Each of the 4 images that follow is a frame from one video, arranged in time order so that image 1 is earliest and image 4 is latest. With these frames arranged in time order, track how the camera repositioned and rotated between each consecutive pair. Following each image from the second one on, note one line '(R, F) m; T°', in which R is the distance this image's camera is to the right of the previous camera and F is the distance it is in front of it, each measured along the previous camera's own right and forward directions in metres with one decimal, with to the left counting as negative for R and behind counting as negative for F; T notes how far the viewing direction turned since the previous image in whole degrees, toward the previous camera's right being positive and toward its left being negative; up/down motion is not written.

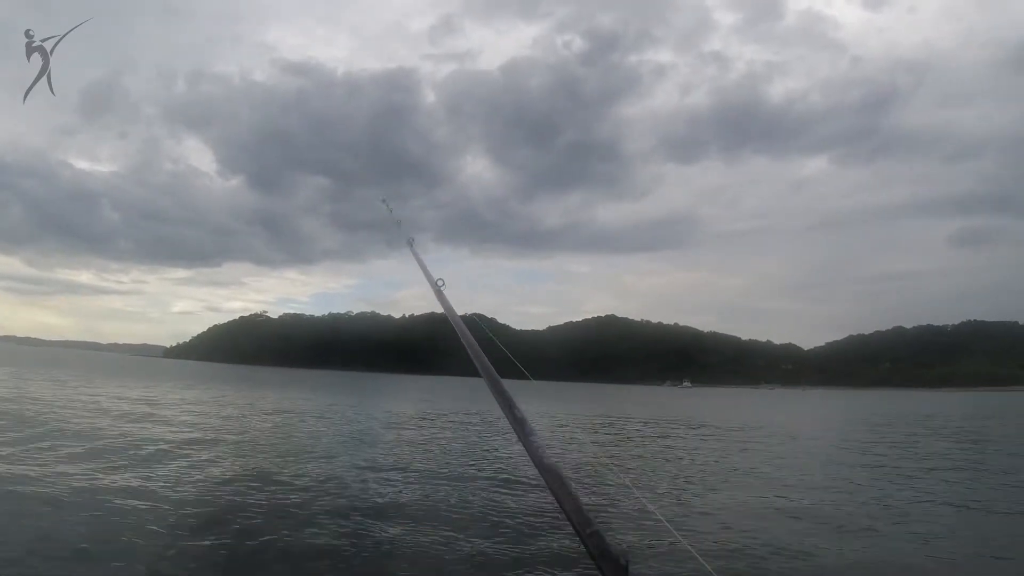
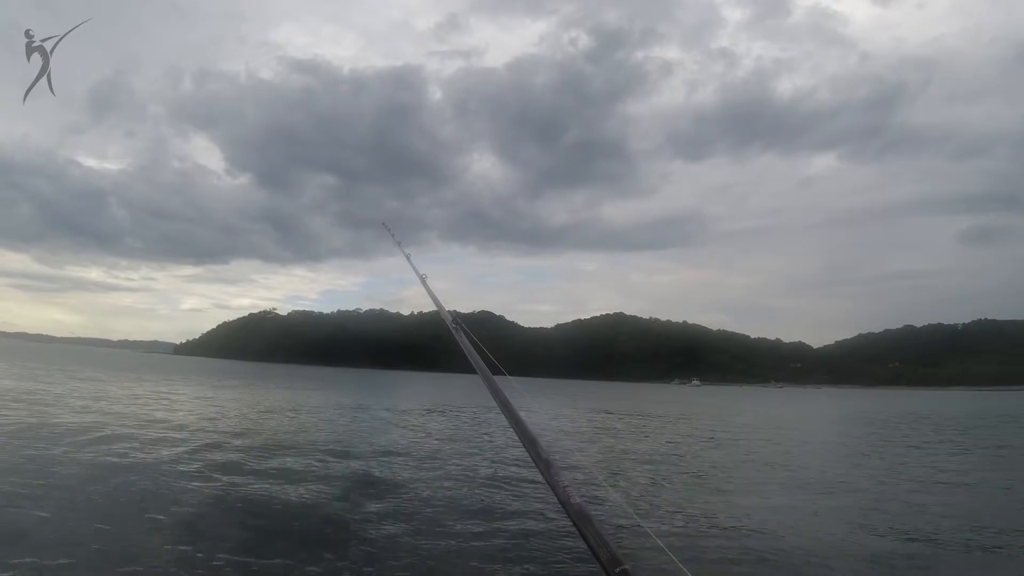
(-1.6, -1.6) m; 0°
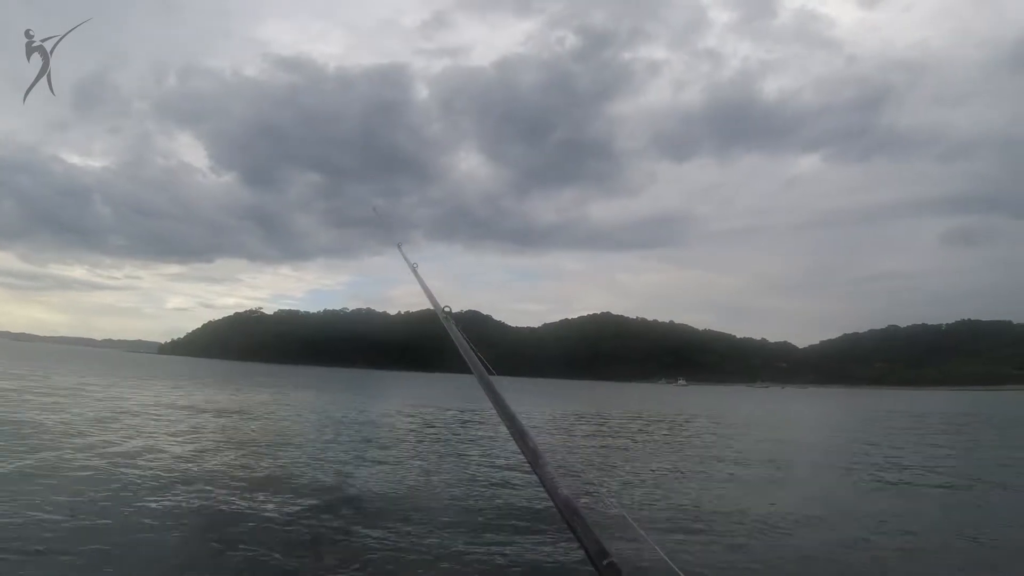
(-0.3, 0.0) m; +1°
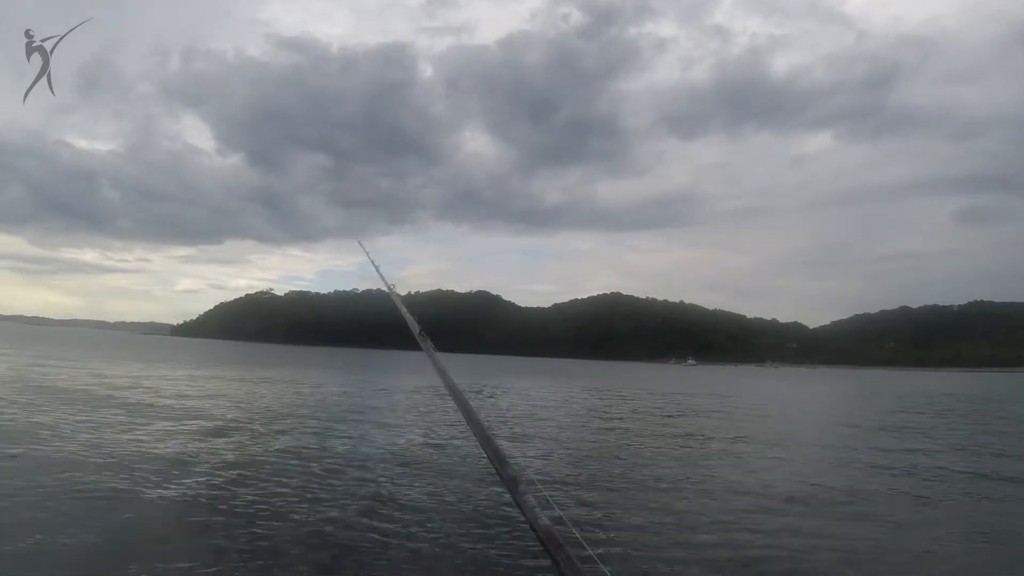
(-0.5, -0.9) m; -1°
